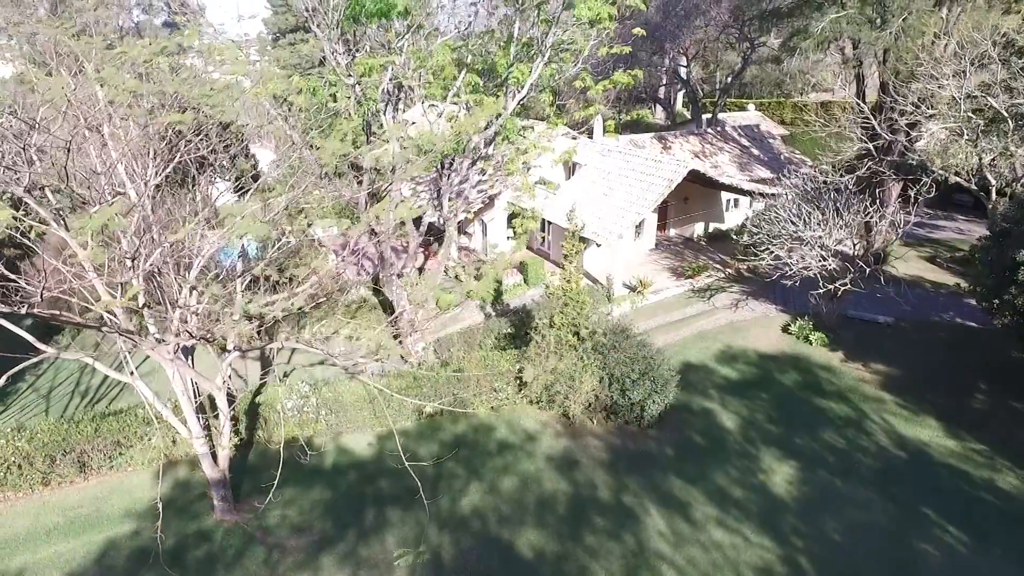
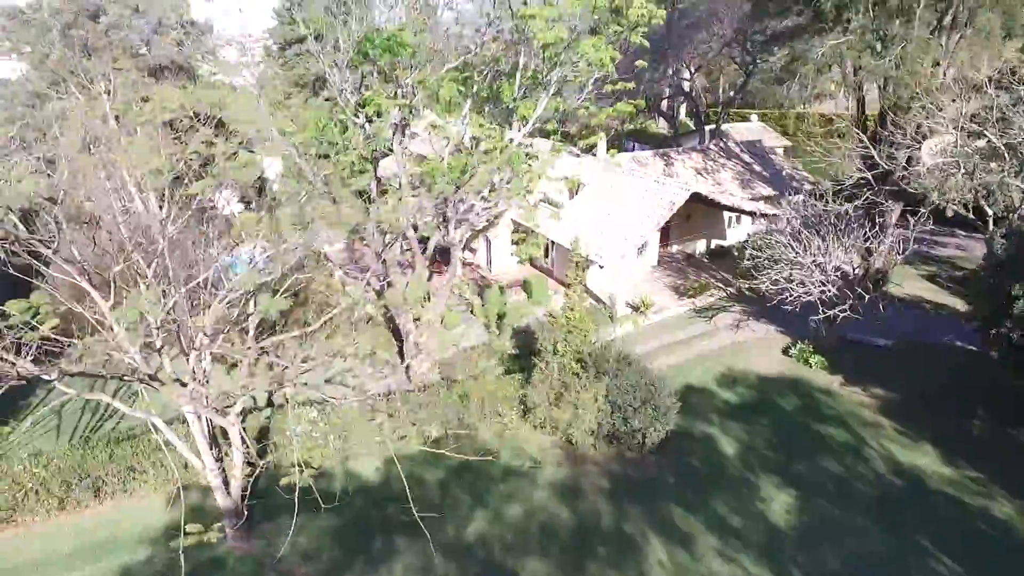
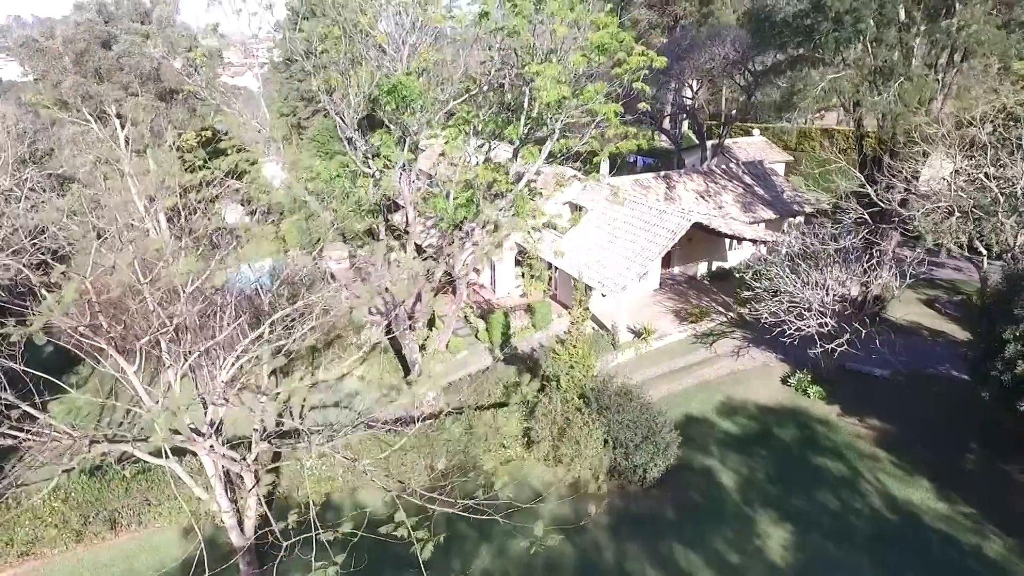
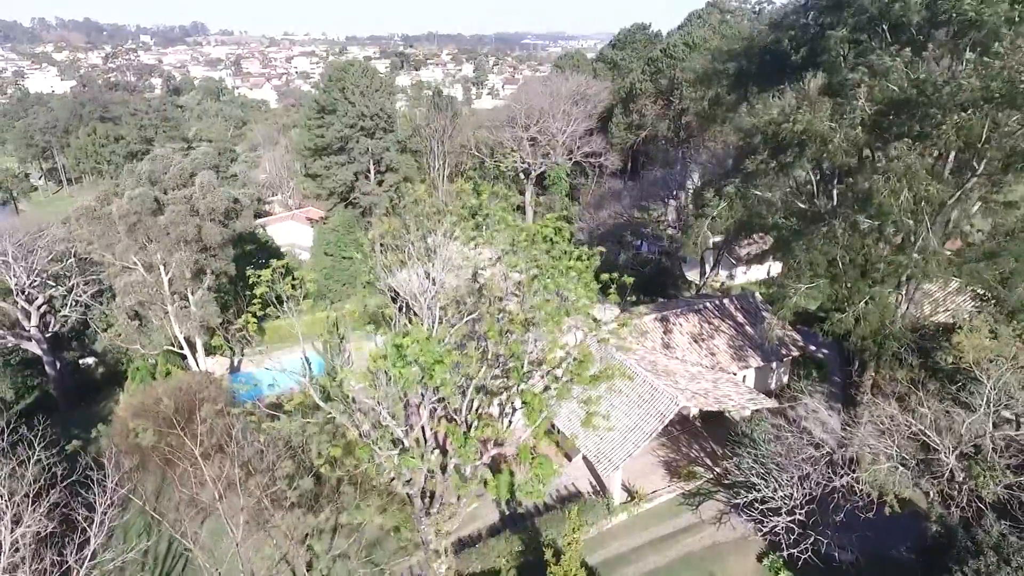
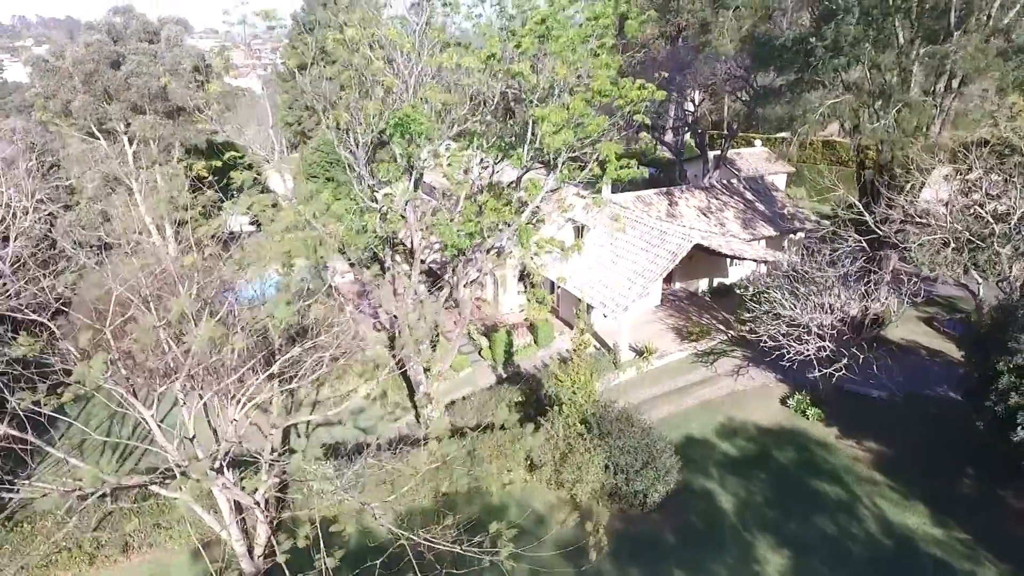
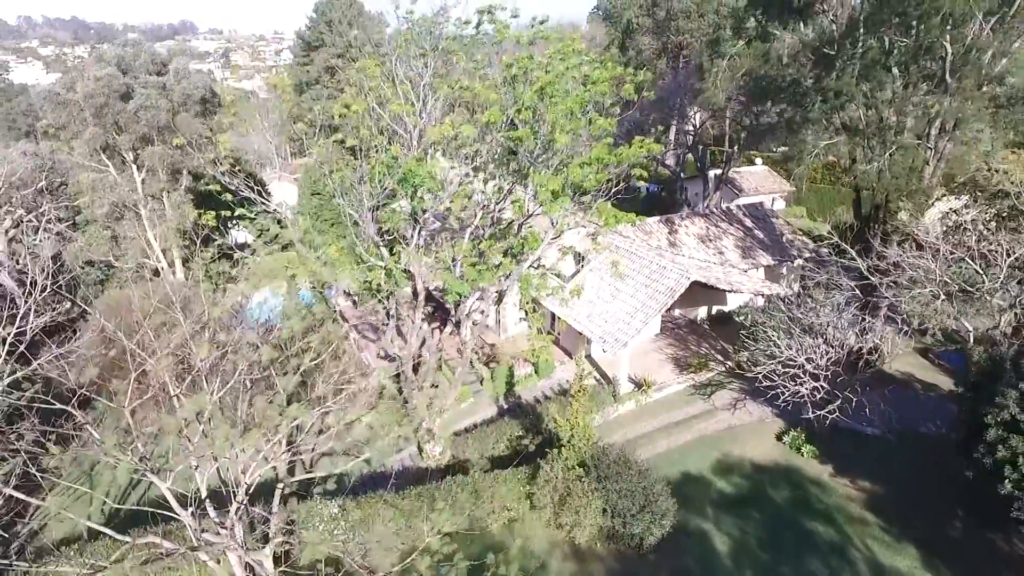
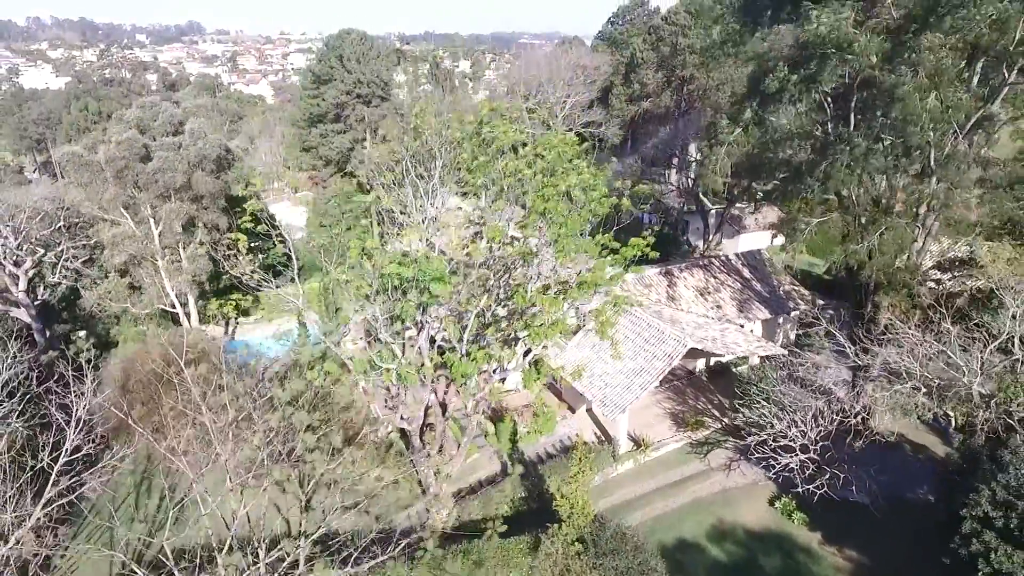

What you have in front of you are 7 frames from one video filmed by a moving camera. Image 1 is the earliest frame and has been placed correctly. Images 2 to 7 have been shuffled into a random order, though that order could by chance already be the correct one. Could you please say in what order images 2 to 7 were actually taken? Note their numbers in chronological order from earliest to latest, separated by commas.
2, 3, 5, 6, 7, 4
